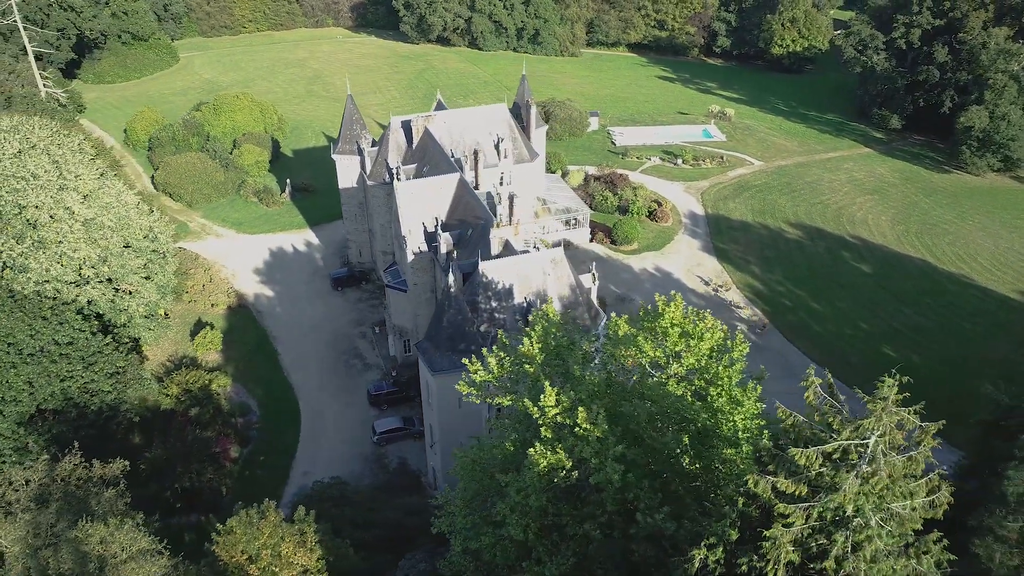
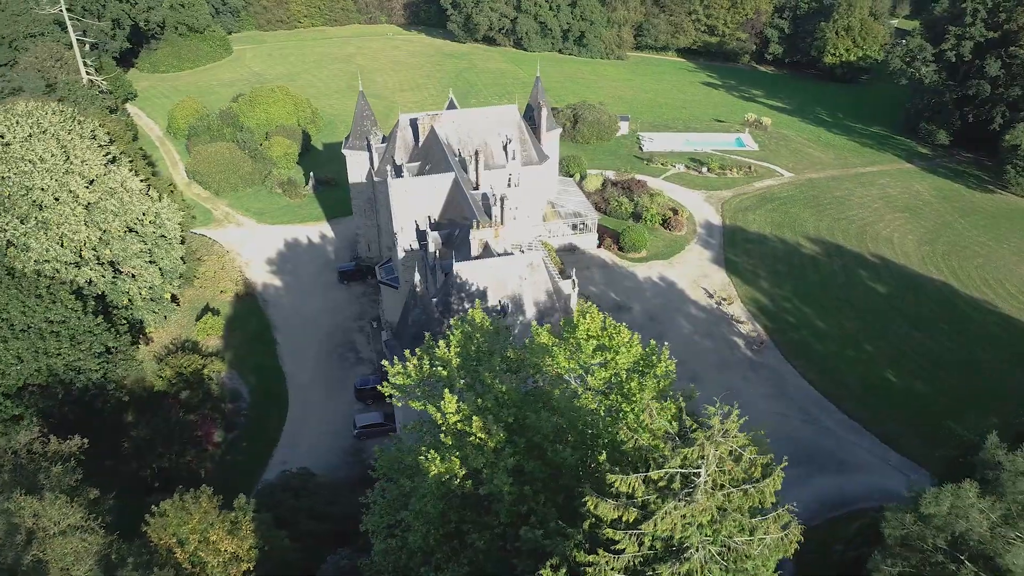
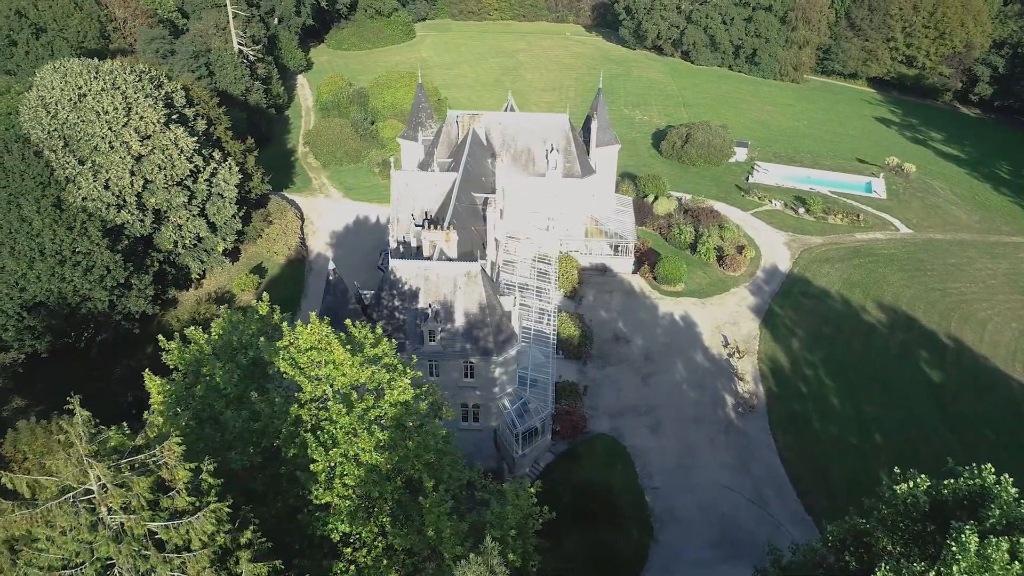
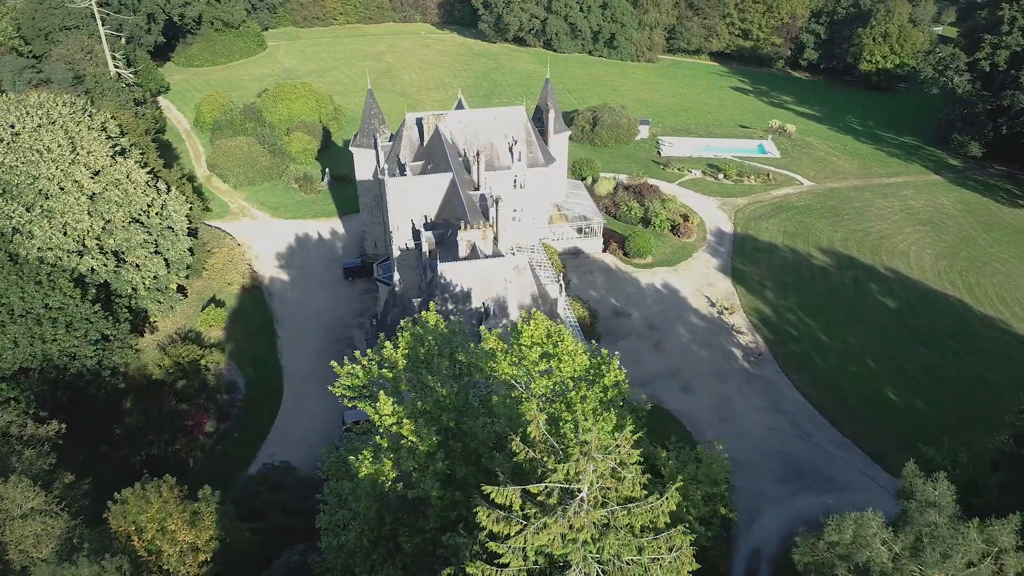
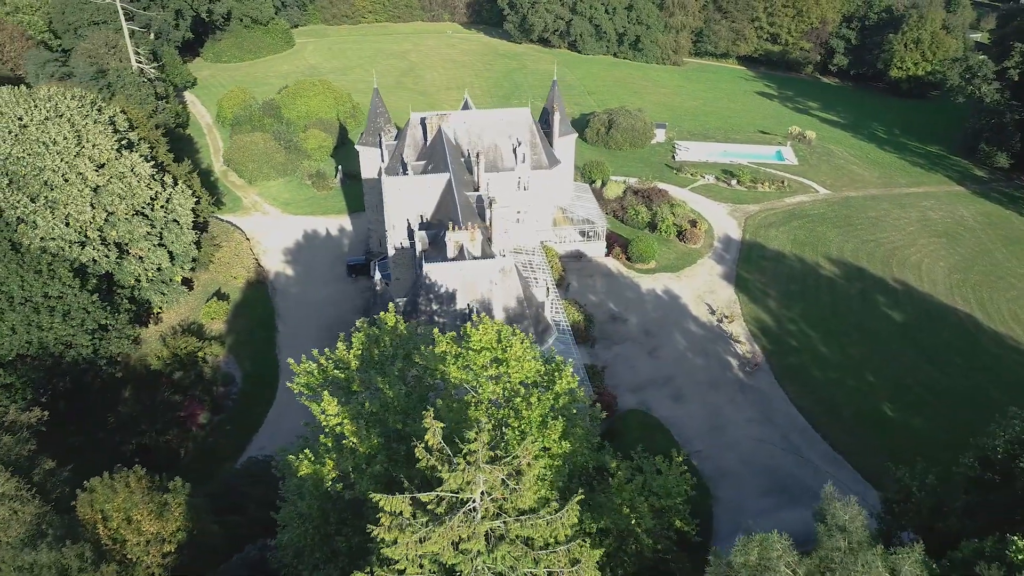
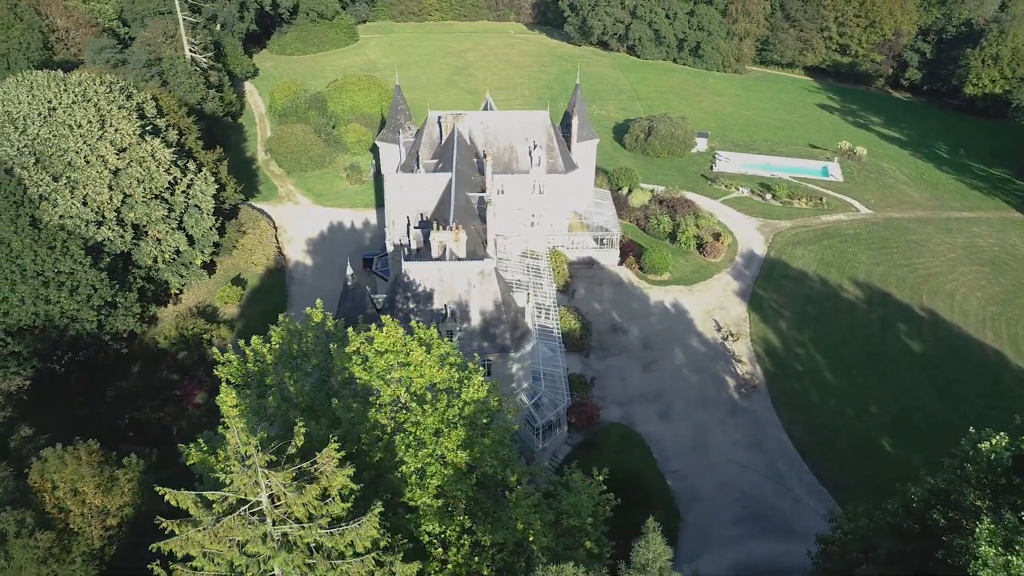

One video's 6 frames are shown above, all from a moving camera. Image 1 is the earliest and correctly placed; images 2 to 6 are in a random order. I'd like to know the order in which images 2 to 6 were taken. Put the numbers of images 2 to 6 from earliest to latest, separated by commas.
2, 4, 5, 6, 3
